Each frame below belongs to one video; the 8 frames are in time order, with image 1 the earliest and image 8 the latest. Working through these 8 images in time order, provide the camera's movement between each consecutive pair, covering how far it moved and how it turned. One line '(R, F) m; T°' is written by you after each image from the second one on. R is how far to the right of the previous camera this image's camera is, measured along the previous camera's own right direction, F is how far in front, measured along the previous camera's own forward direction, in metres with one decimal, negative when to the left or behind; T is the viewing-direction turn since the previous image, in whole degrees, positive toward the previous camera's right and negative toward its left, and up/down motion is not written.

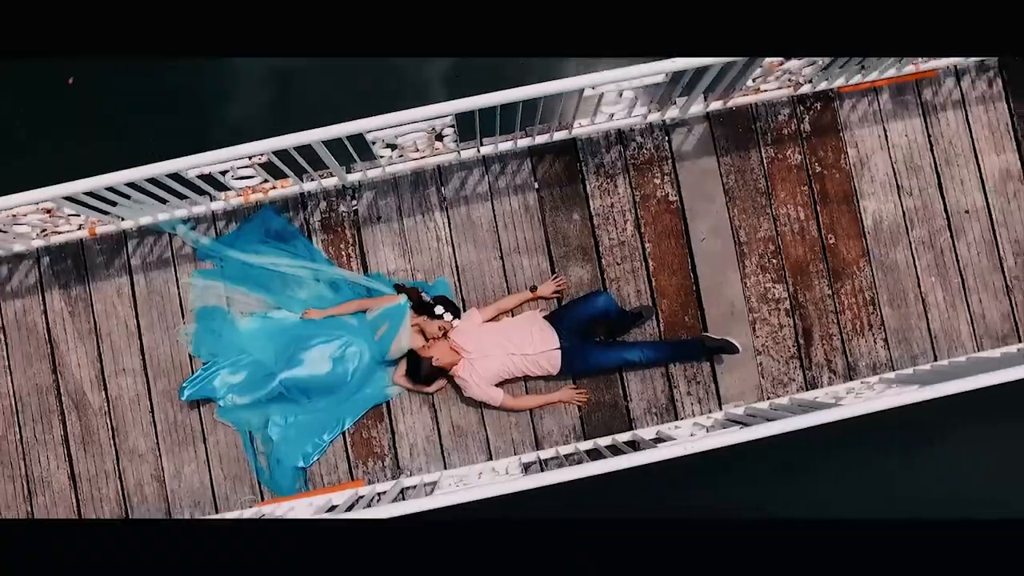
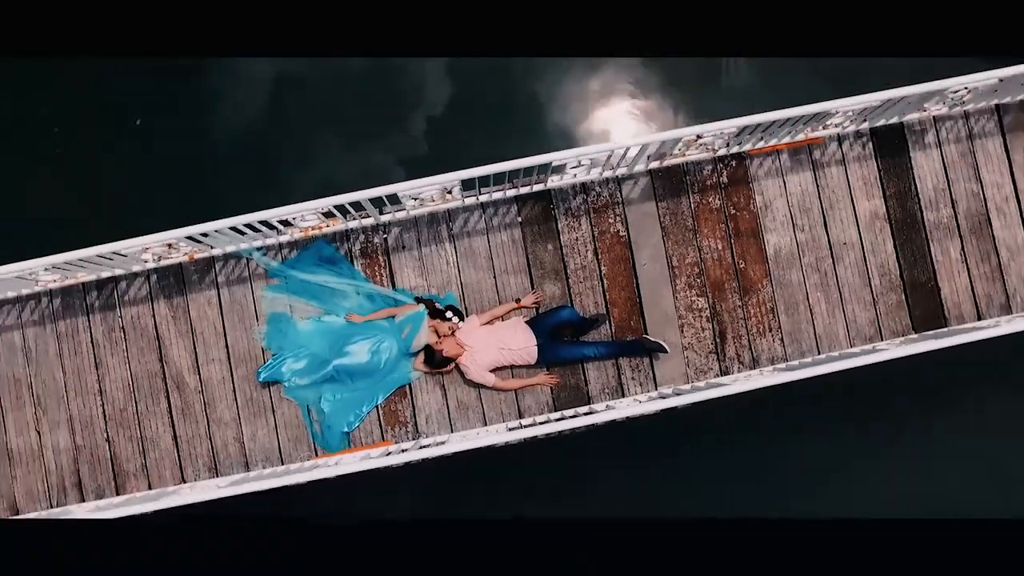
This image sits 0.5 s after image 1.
(+0.1, -1.7) m; 0°
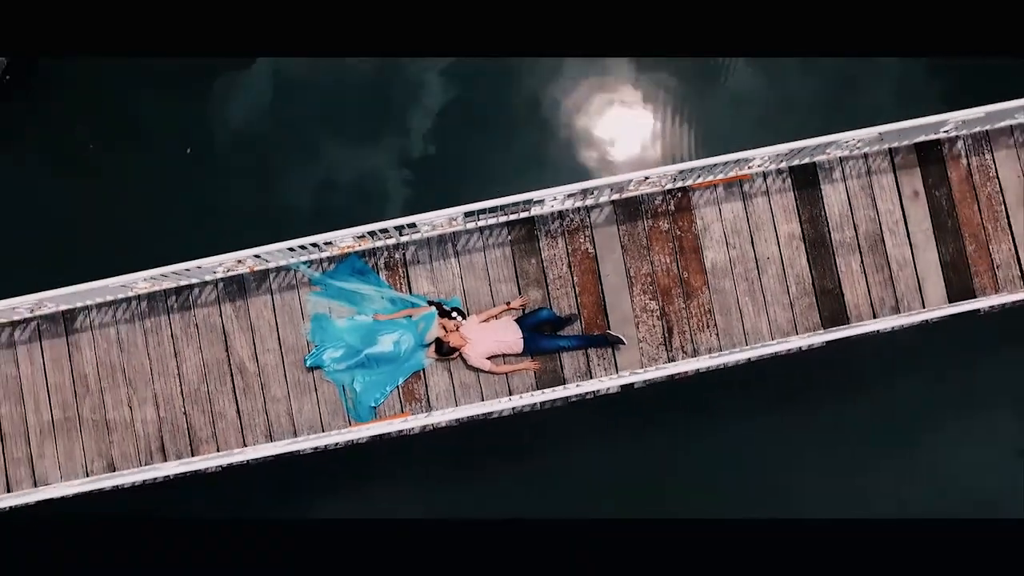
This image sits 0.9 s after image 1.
(+0.1, -1.8) m; 0°
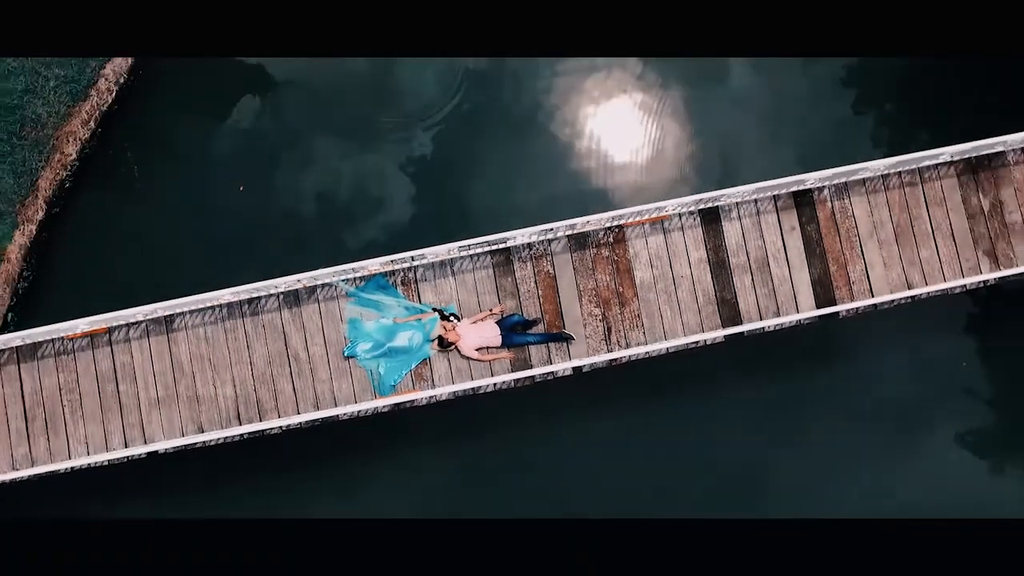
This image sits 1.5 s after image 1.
(+0.3, -3.1) m; 0°
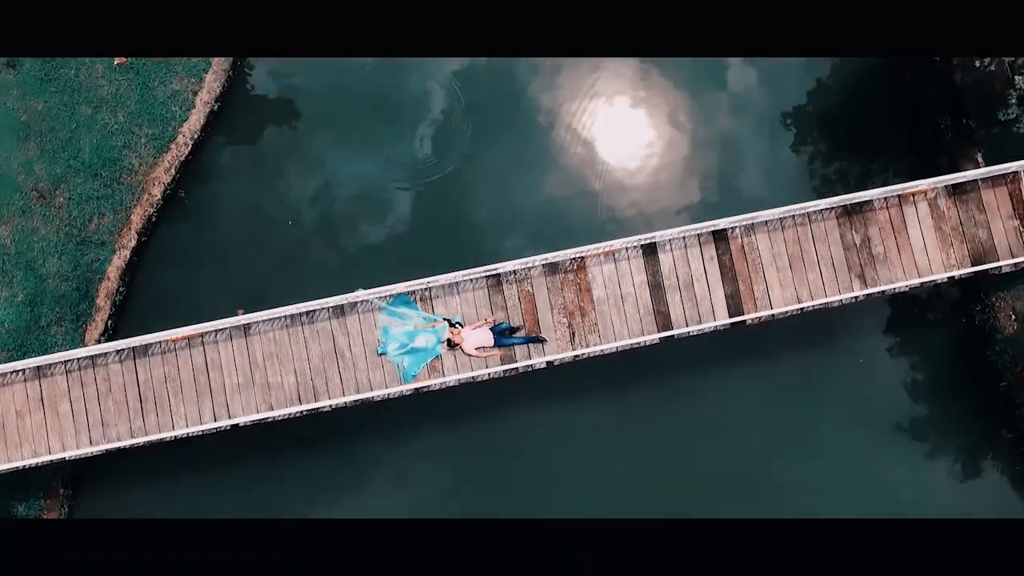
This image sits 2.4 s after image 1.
(+0.2, -4.1) m; 0°
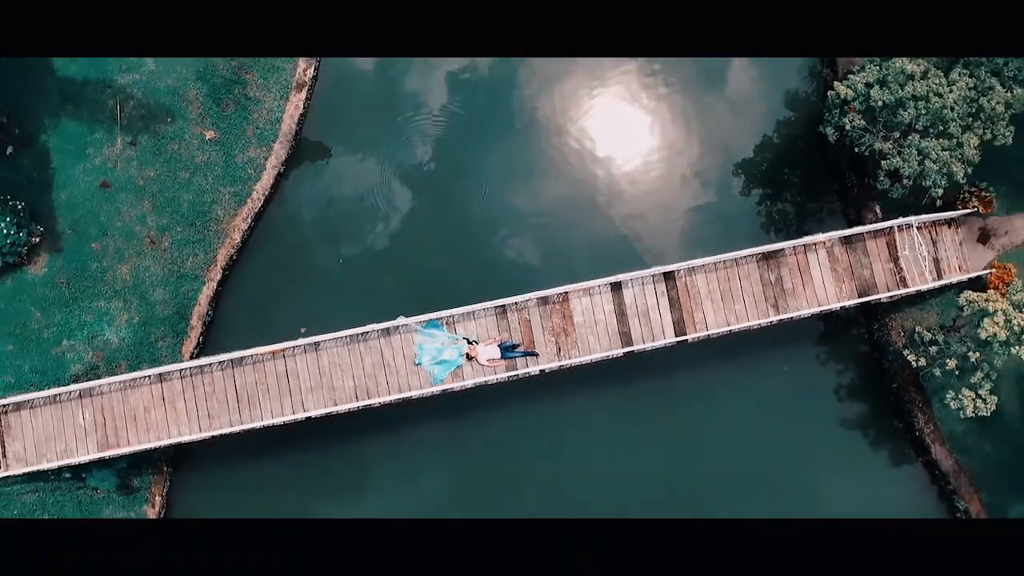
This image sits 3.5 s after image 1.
(-0.1, -5.4) m; 0°
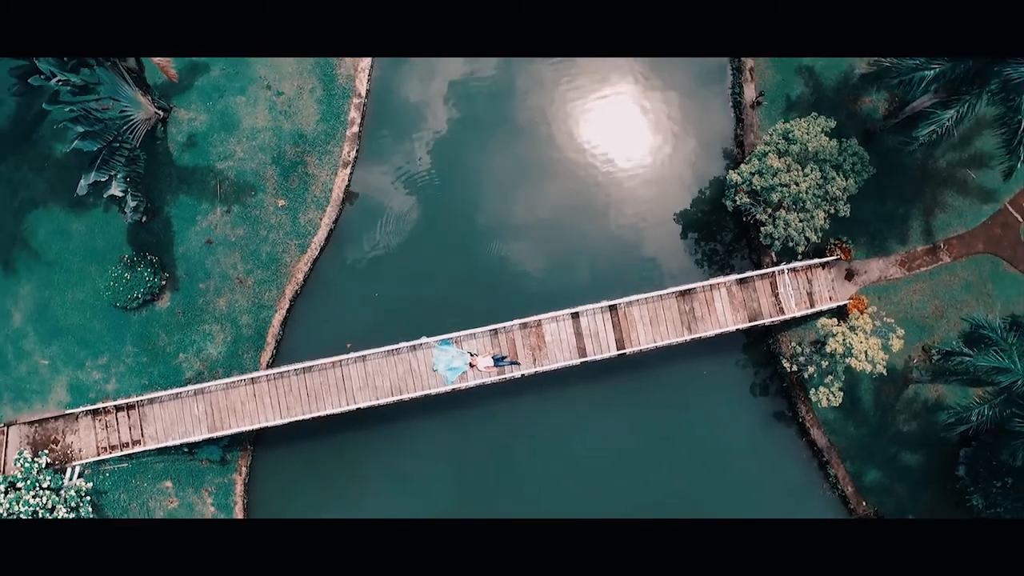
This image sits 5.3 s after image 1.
(+0.4, -8.7) m; 0°
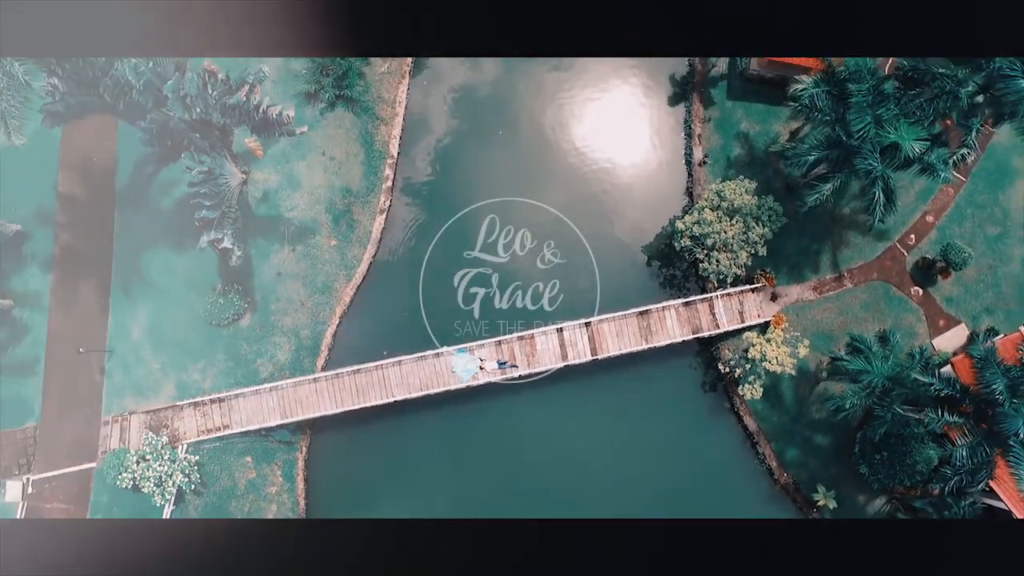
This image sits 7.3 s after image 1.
(+0.1, -9.4) m; 0°
